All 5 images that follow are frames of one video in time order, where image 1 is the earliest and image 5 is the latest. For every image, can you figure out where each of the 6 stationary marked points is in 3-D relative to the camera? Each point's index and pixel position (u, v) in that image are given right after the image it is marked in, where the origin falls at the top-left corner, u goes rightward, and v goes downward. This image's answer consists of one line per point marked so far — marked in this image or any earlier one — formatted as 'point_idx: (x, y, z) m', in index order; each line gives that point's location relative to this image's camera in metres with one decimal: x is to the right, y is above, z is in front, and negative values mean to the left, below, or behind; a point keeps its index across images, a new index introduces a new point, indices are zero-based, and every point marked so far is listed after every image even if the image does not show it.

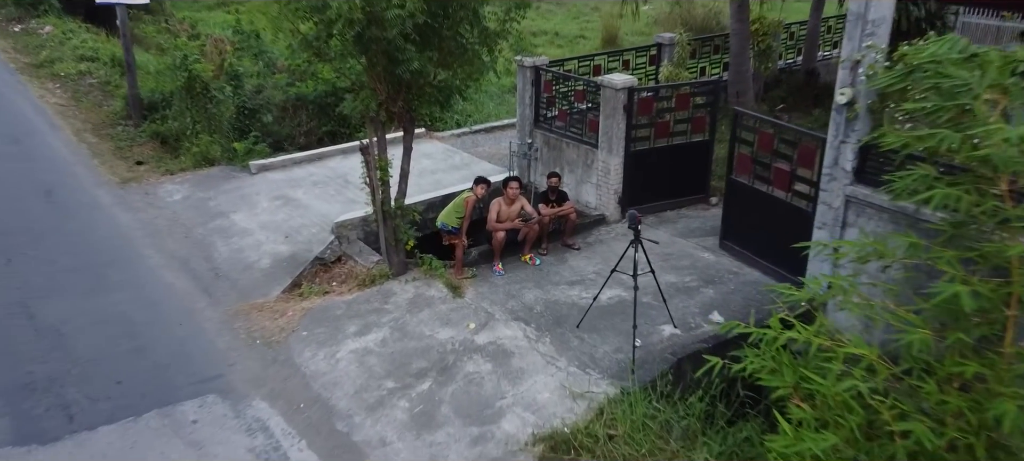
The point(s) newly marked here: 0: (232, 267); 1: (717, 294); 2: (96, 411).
0: (-2.6, -0.3, +7.6) m
1: (+1.7, -0.5, +6.6) m
2: (-2.8, -1.2, +5.5) m
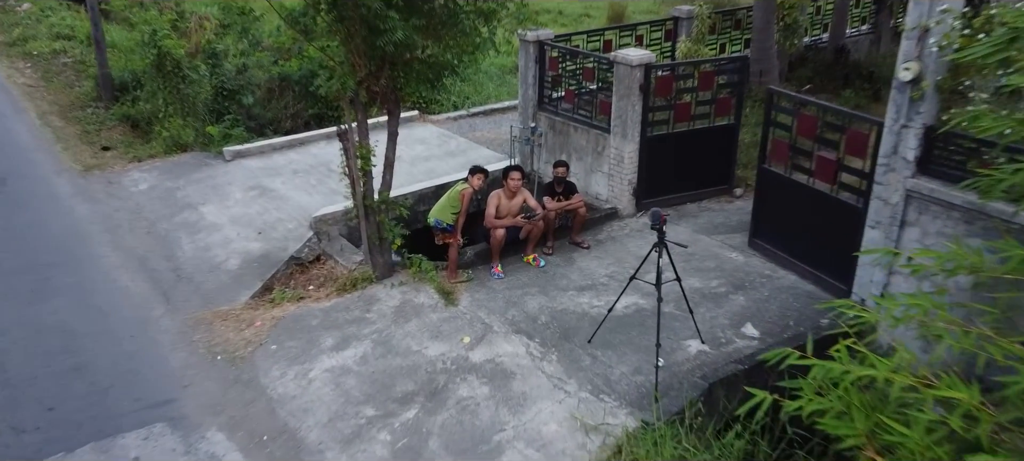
0: (-2.6, -0.3, +6.7) m
1: (+1.7, -0.5, +5.8) m
2: (-2.8, -1.2, +4.7) m
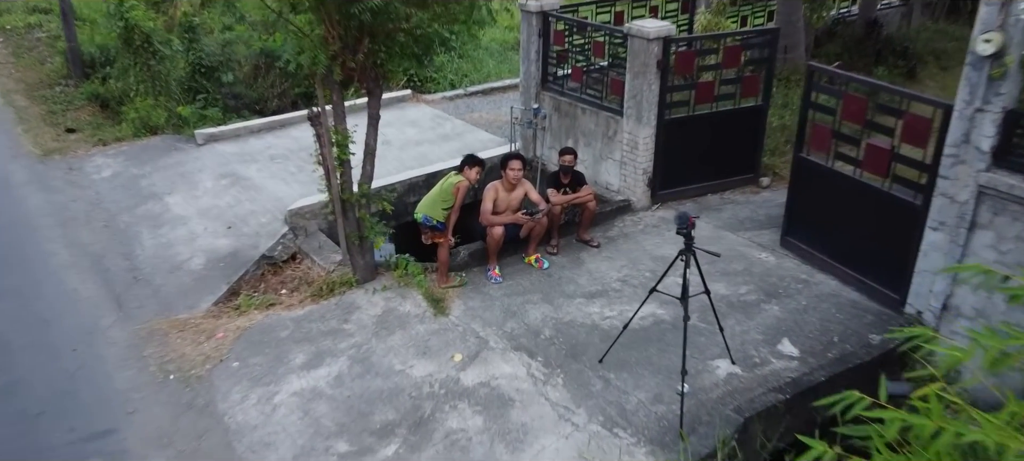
0: (-2.6, -0.3, +6.0) m
1: (+1.7, -0.5, +5.0) m
2: (-2.8, -1.3, +3.9) m
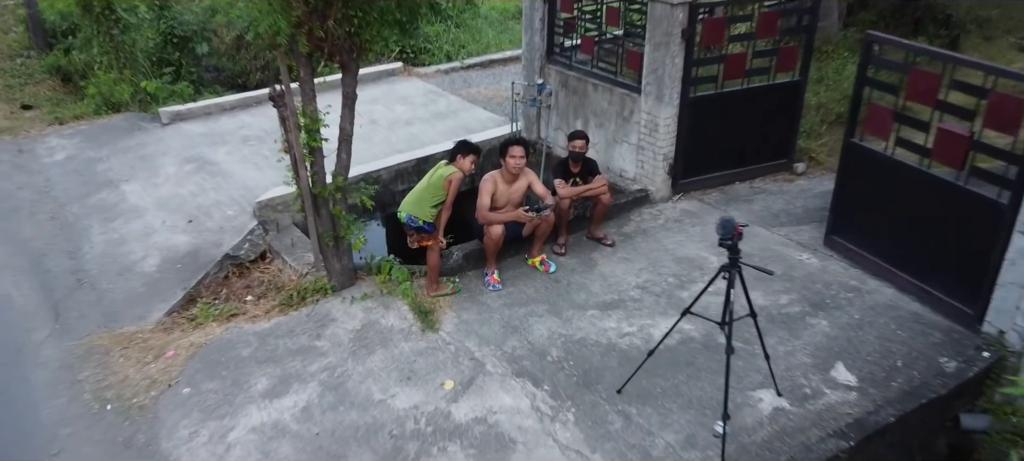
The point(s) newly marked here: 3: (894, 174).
0: (-2.6, -0.2, +5.2) m
1: (+1.7, -0.5, +4.2) m
2: (-2.8, -1.3, +3.2) m
3: (+2.1, +0.3, +4.4) m
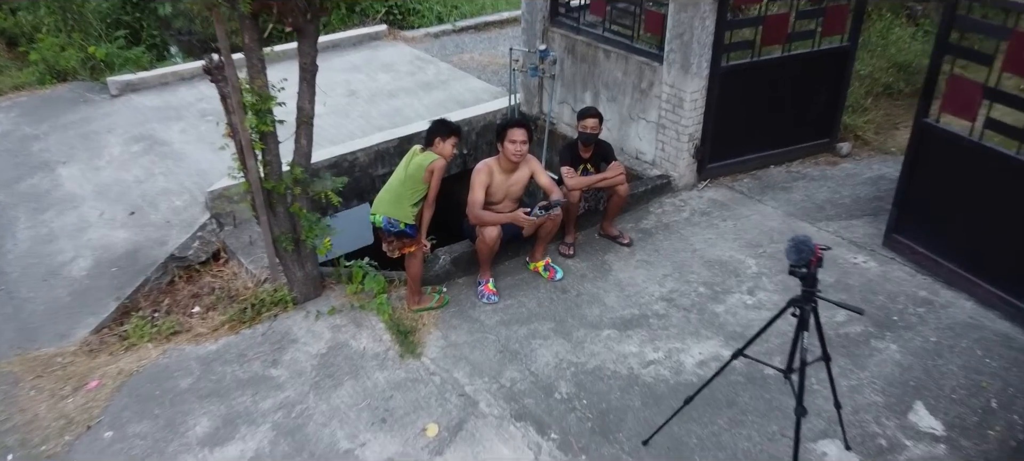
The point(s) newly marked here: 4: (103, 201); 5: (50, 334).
0: (-2.6, -0.2, +4.4) m
1: (+1.7, -0.5, +3.4) m
2: (-2.8, -1.4, +2.4) m
3: (+2.1, +0.3, +3.6) m
4: (-2.5, +0.2, +4.9) m
5: (-2.2, -0.5, +3.9) m
